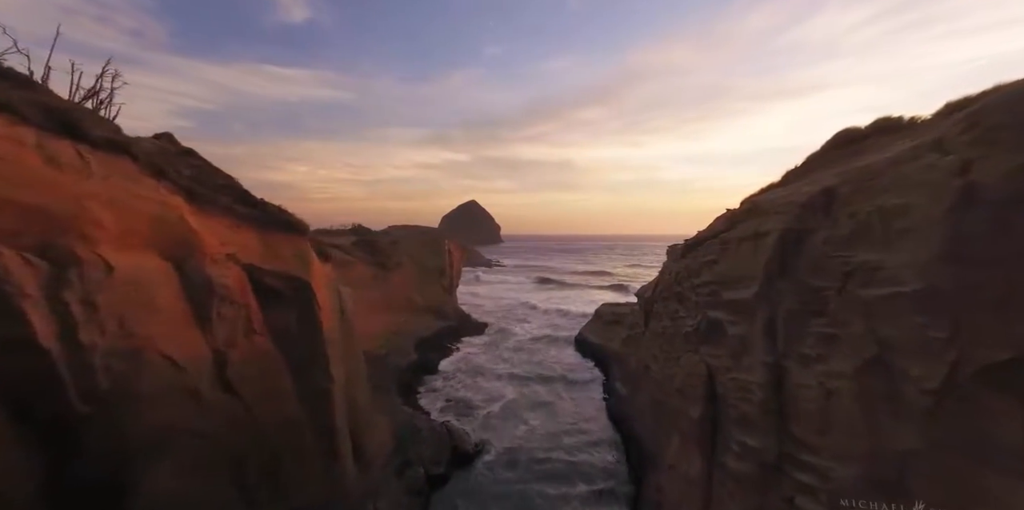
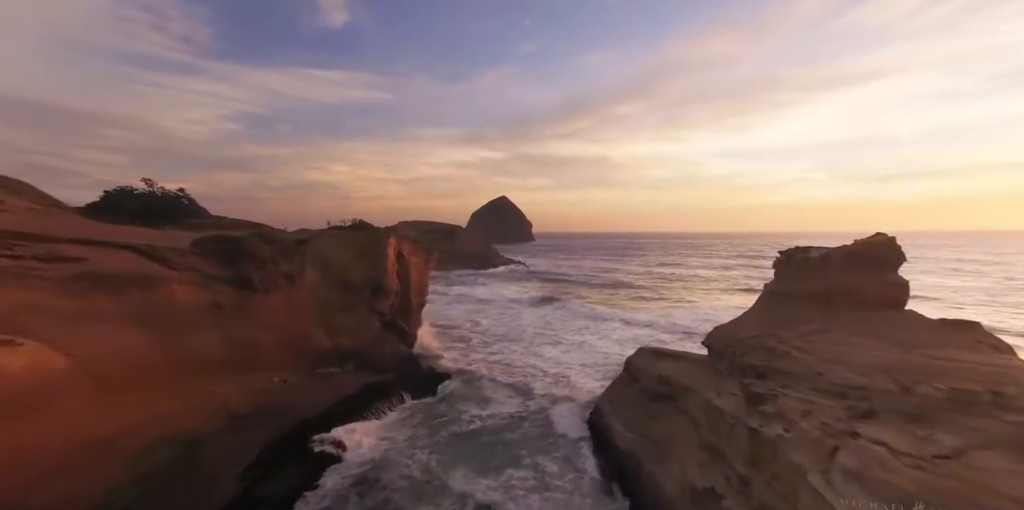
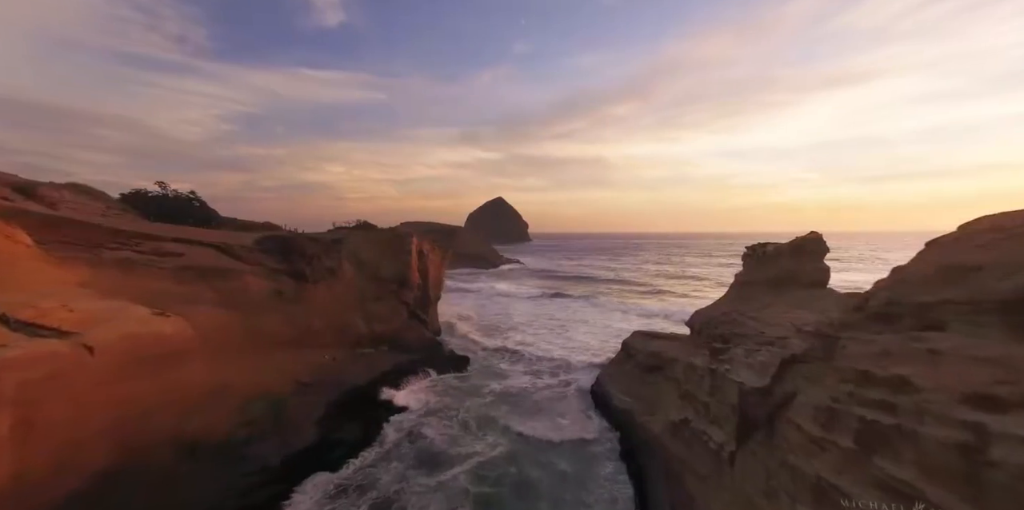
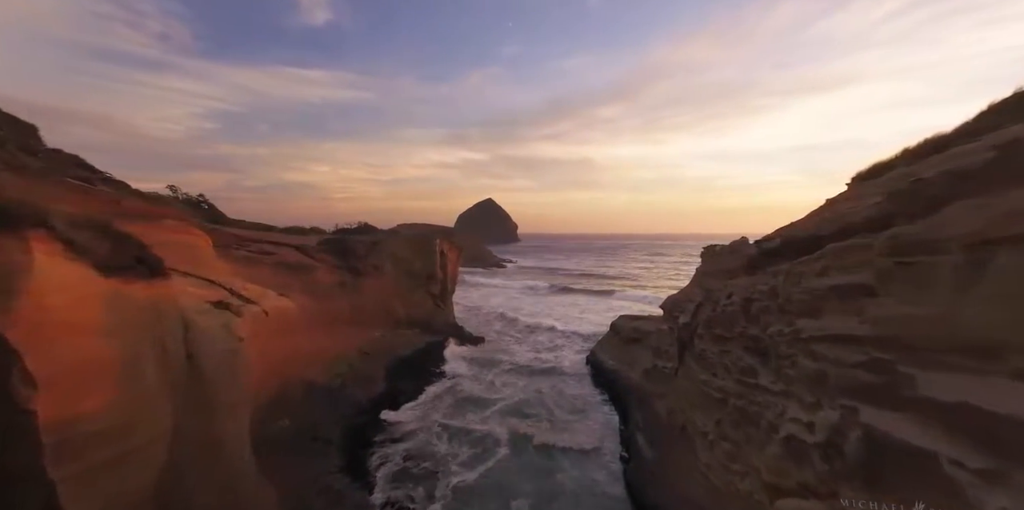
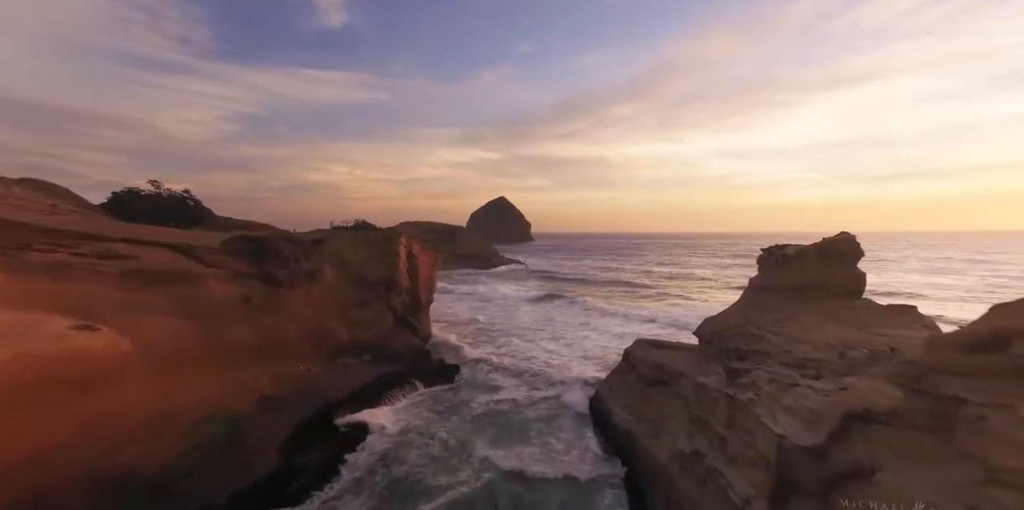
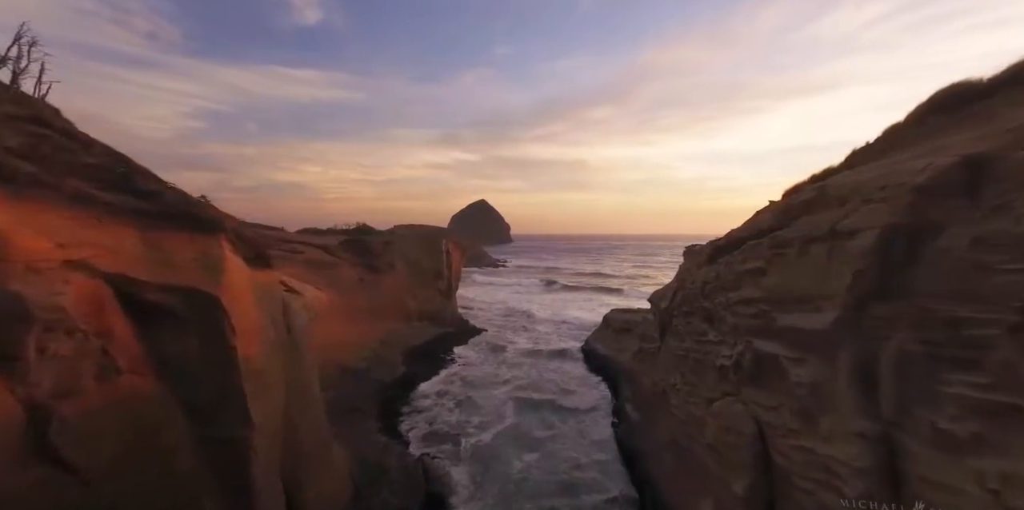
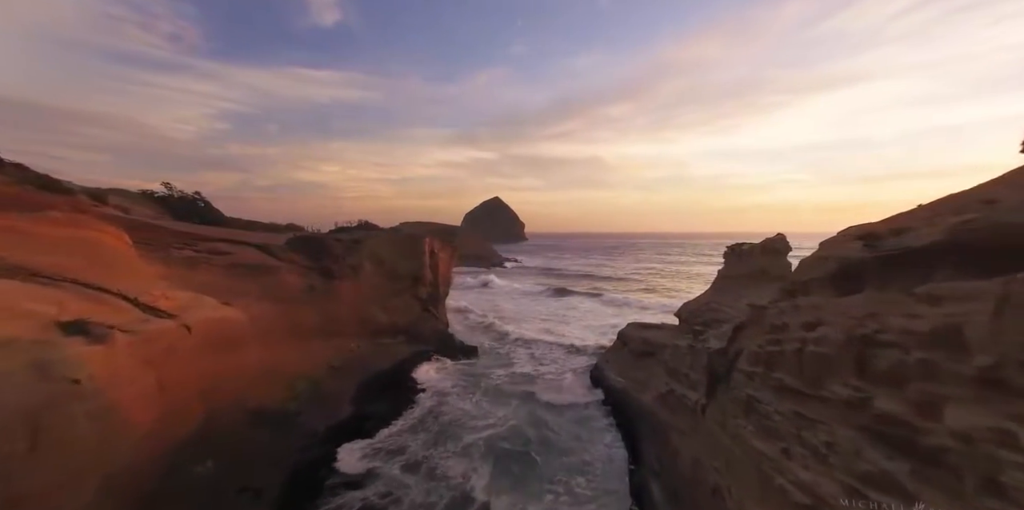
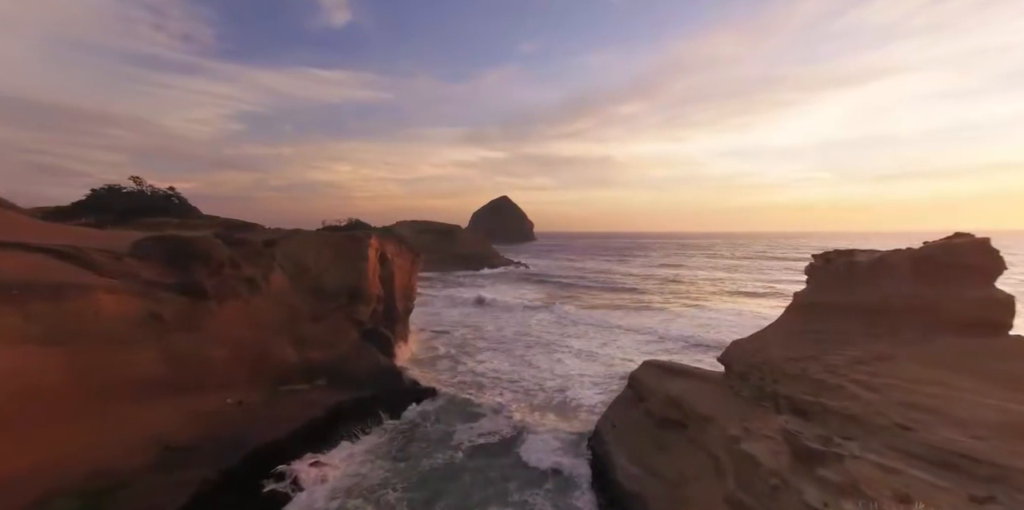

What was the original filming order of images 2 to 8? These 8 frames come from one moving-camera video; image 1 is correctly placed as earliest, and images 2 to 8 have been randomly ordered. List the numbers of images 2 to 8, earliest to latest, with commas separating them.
6, 4, 7, 3, 5, 2, 8
